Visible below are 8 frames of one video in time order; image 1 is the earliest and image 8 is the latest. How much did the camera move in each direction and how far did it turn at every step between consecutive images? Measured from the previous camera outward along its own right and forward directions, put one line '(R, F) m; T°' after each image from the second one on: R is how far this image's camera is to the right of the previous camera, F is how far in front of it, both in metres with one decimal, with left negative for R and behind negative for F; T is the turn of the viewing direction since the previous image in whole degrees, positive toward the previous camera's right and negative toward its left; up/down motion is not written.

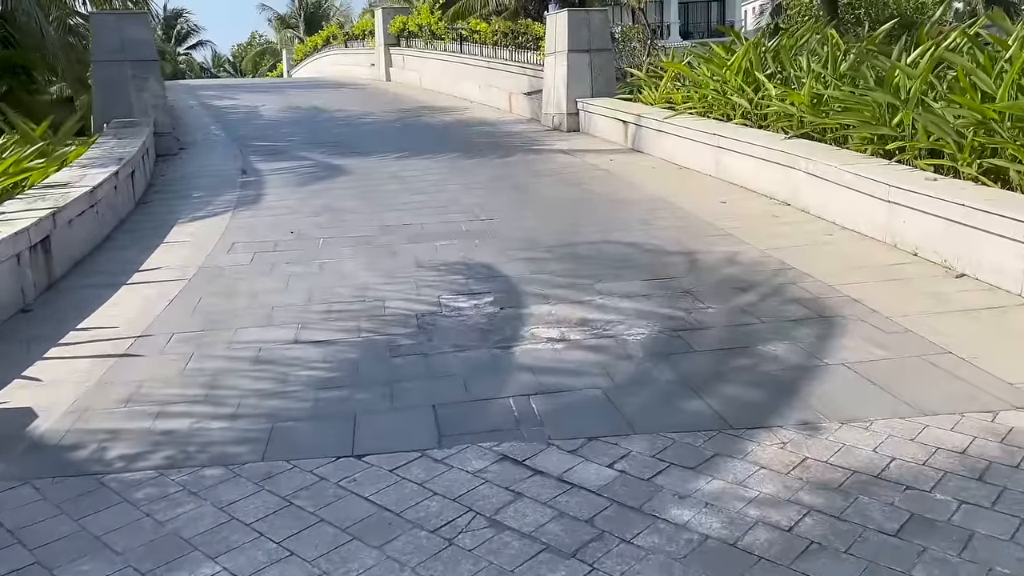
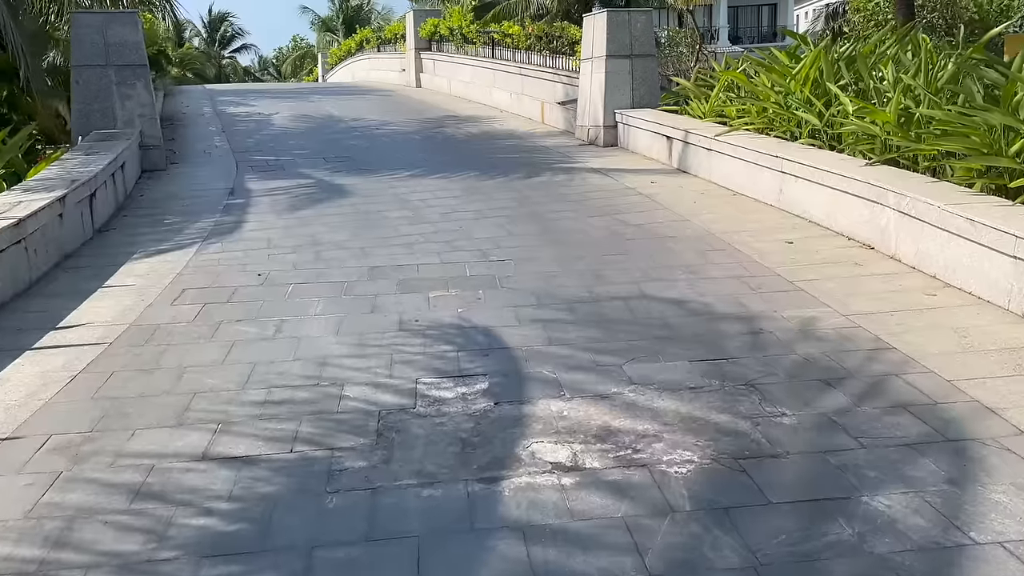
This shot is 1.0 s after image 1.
(+0.2, +1.3) m; -3°
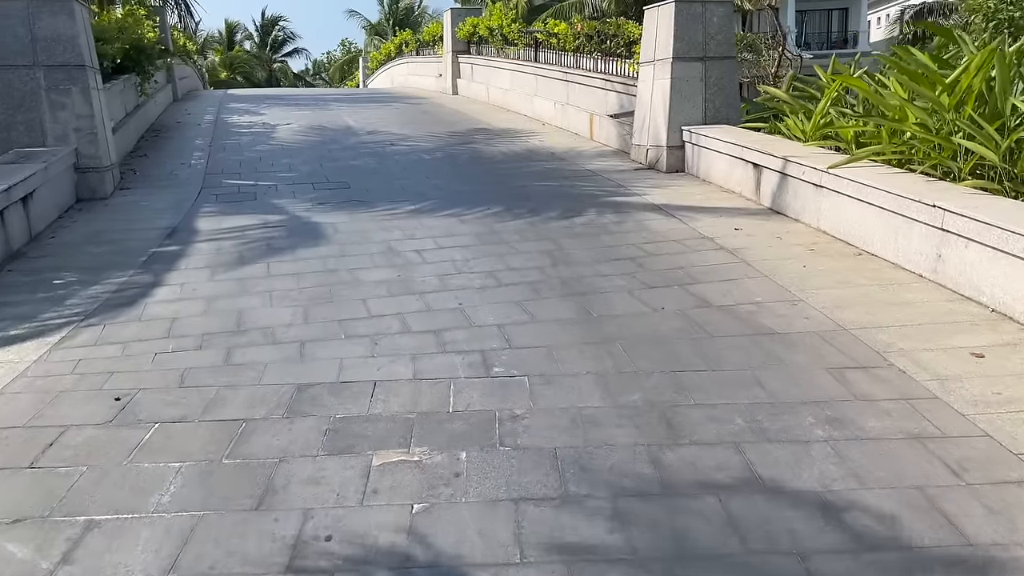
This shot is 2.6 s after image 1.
(+0.2, +2.3) m; -4°
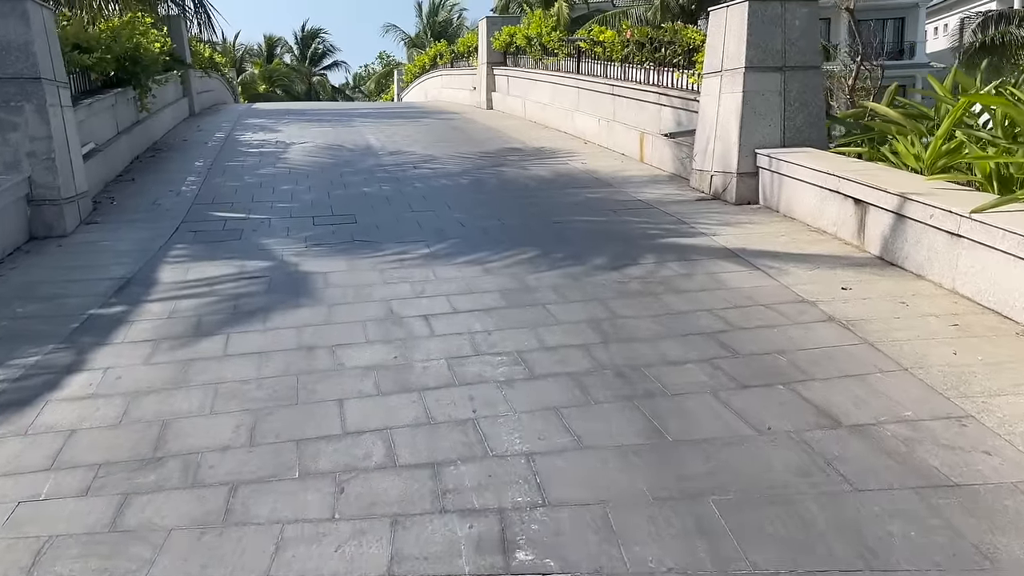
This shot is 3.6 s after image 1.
(0.0, +1.4) m; -3°
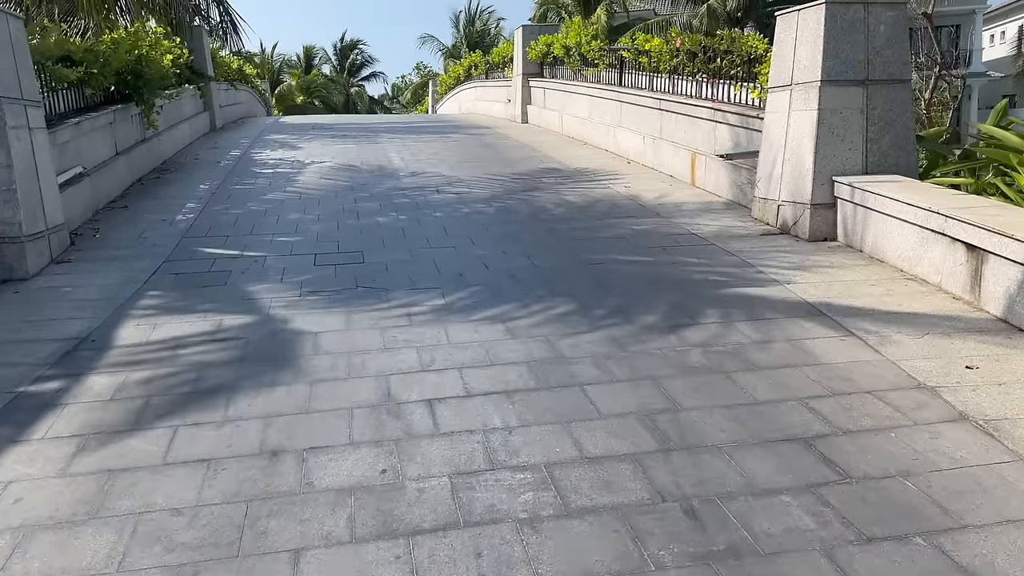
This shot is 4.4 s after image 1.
(0.0, +1.0) m; -3°
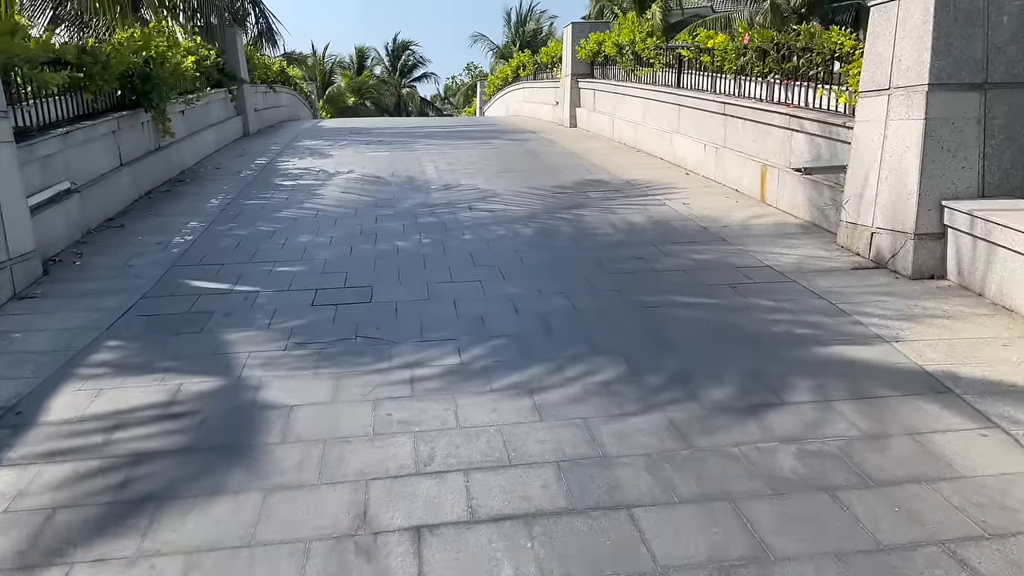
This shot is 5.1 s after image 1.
(+0.1, +1.0) m; -4°
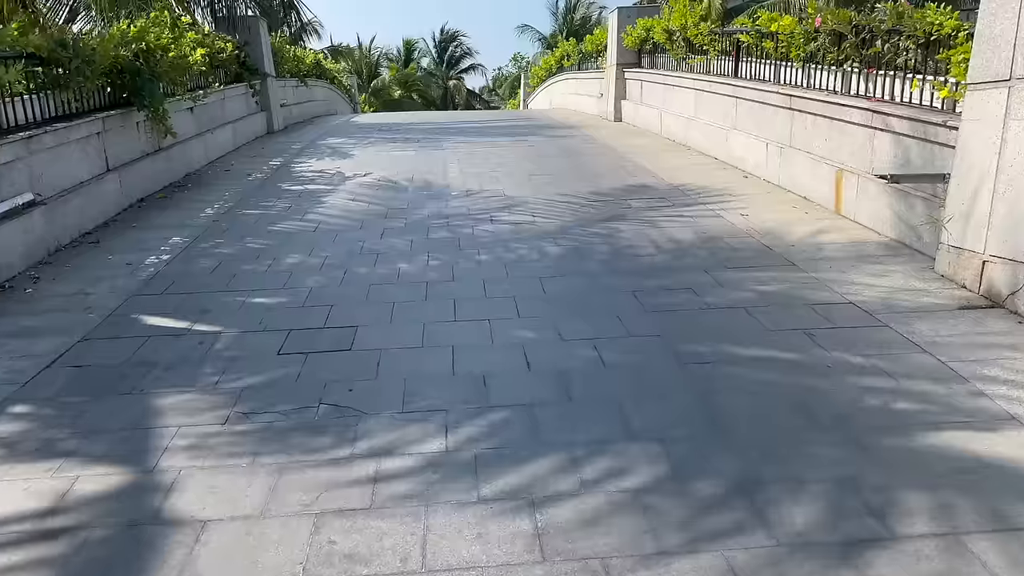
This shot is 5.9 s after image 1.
(+0.2, +1.0) m; -3°
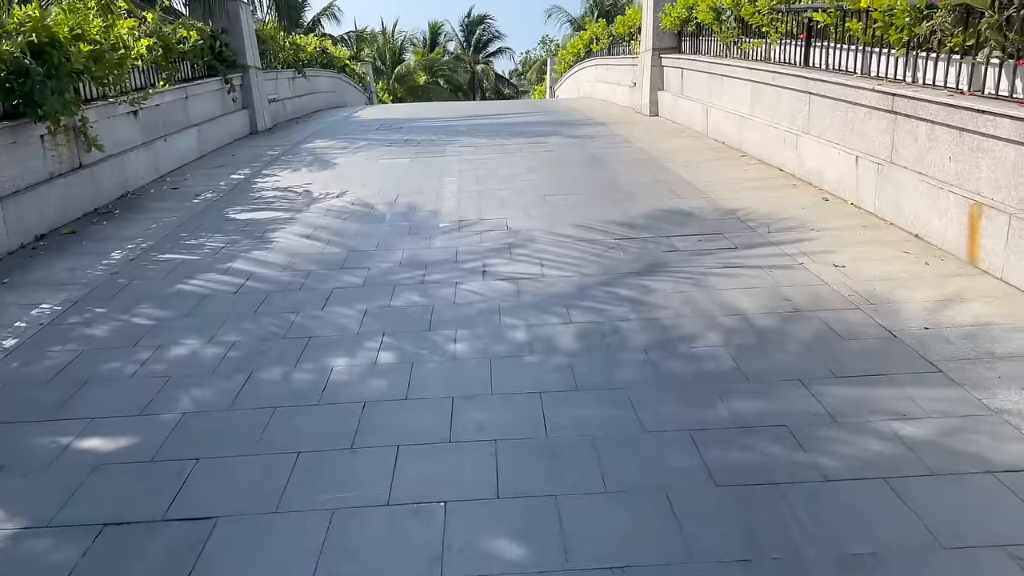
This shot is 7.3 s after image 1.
(+0.2, +1.9) m; -2°
